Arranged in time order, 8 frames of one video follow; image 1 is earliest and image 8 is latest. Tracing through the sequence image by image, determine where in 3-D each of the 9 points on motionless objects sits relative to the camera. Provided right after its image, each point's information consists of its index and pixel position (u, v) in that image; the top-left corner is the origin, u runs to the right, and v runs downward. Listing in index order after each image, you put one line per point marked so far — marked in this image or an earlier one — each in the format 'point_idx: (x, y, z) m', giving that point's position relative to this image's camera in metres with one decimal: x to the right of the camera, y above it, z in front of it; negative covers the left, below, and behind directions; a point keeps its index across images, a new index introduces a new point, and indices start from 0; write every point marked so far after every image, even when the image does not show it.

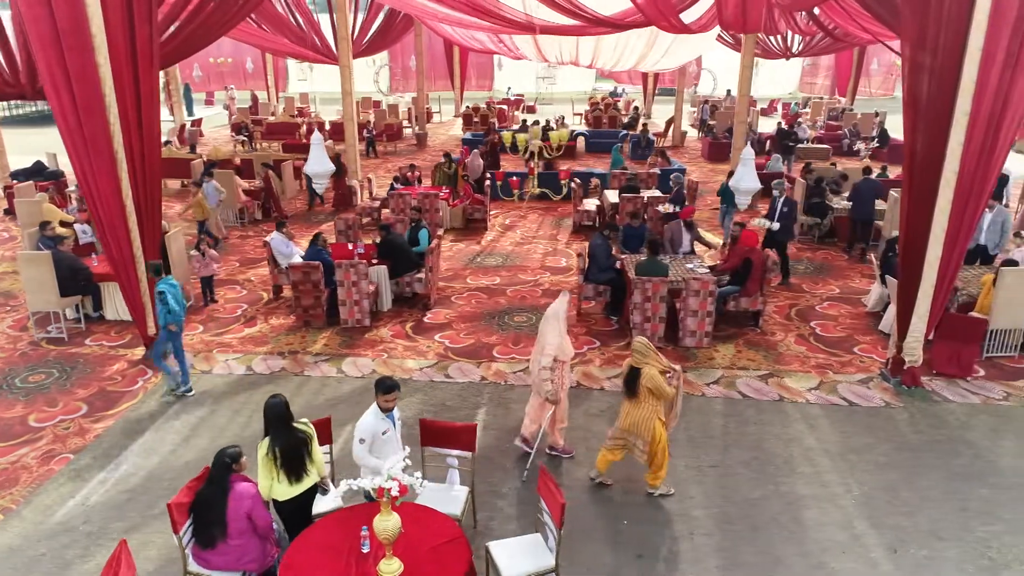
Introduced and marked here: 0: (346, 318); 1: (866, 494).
0: (-1.6, -0.3, +6.7) m
1: (+2.3, -1.3, +4.4) m
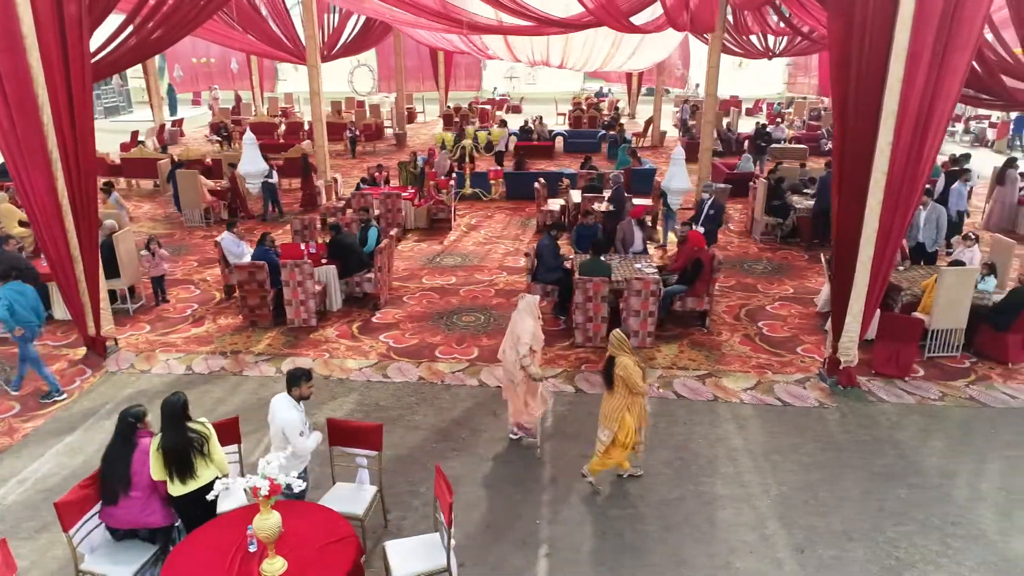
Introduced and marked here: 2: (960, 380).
0: (-2.1, -0.3, +6.7) m
1: (+1.7, -1.3, +4.4) m
2: (+3.8, -0.8, +5.8) m
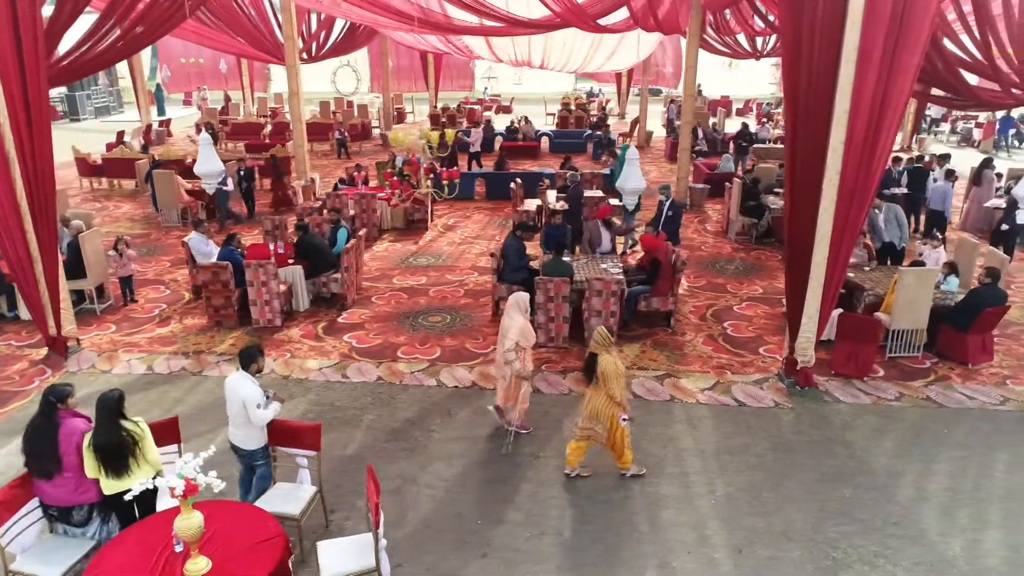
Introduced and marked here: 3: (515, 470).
0: (-2.5, -0.3, +6.7) m
1: (+1.4, -1.3, +4.4) m
2: (+3.4, -0.8, +5.8) m
3: (0.0, -1.2, +4.6) m
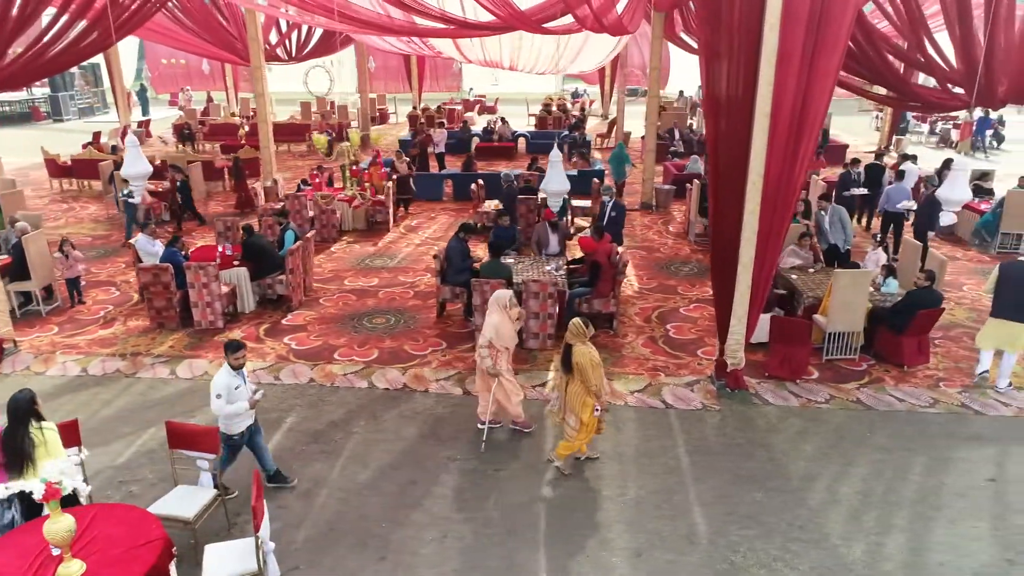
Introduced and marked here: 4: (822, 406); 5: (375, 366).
0: (-3.0, -0.3, +6.7) m
1: (+0.8, -1.3, +4.4) m
2: (+2.8, -0.8, +5.8) m
3: (-0.6, -1.2, +4.6) m
4: (+2.4, -0.9, +5.4) m
5: (-1.2, -0.7, +6.0) m
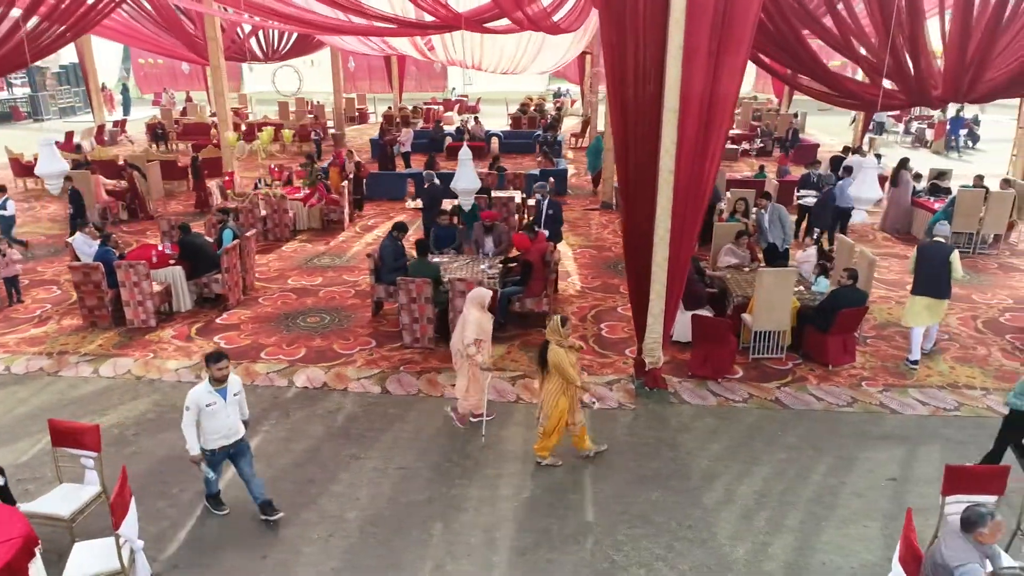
0: (-3.7, -0.3, +6.7) m
1: (+0.1, -1.3, +4.3) m
2: (+2.2, -0.8, +5.7) m
3: (-1.2, -1.2, +4.6) m
4: (+1.8, -0.9, +5.4) m
5: (-1.9, -0.7, +6.0) m
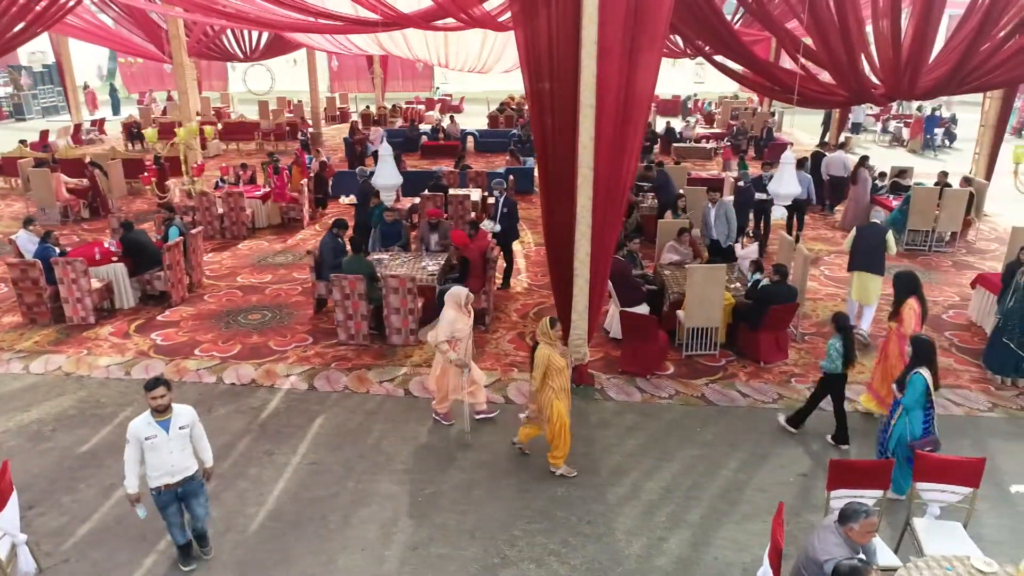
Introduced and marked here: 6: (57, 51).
0: (-4.3, -0.3, +6.7) m
1: (-0.5, -1.3, +4.3) m
2: (+1.6, -0.8, +5.7) m
3: (-1.8, -1.2, +4.6) m
4: (+1.2, -0.9, +5.4) m
5: (-2.5, -0.6, +6.0) m
6: (-11.0, +5.7, +16.5) m
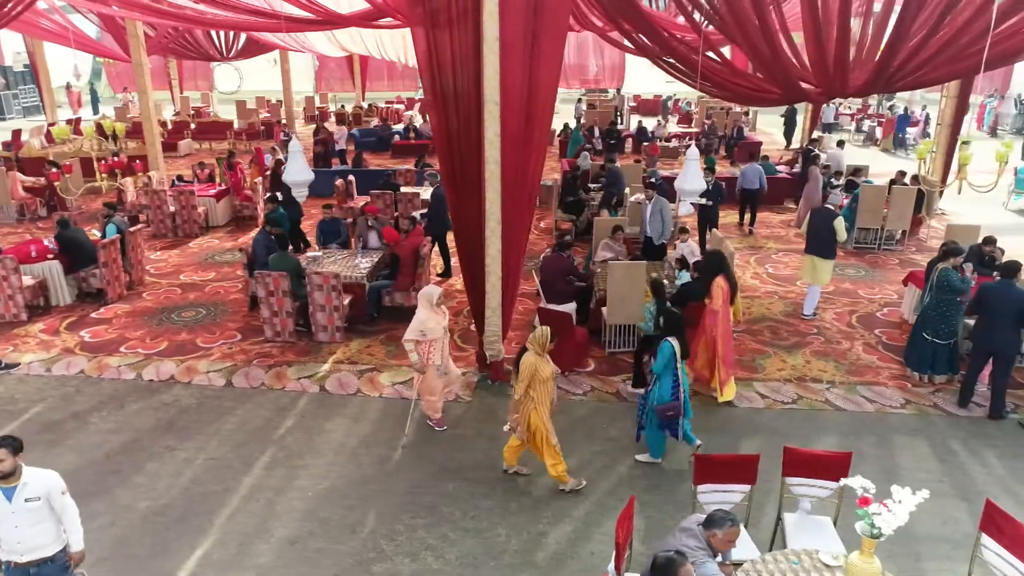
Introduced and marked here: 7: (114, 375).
0: (-5.0, -0.2, +6.7) m
1: (-1.1, -1.3, +4.3) m
2: (+0.9, -0.7, +5.7) m
3: (-2.5, -1.2, +4.6) m
4: (+0.5, -0.9, +5.4) m
5: (-3.1, -0.6, +6.0) m
6: (-11.6, +5.7, +16.6) m
7: (-3.3, -0.7, +5.7) m
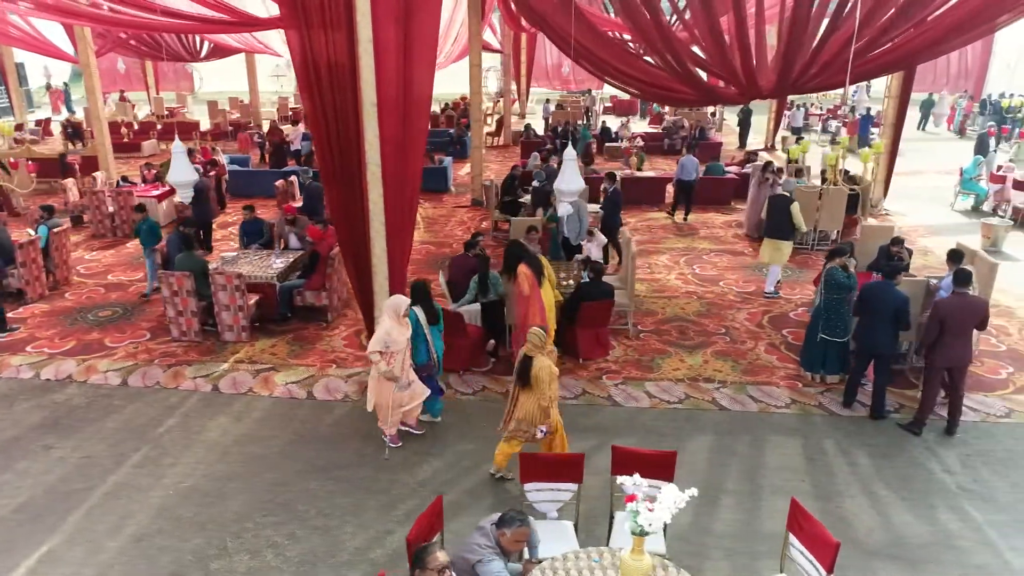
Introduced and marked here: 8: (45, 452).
0: (-5.8, -0.2, +6.7) m
1: (-2.0, -1.3, +4.4) m
2: (0.0, -0.7, +5.7) m
3: (-3.4, -1.2, +4.6) m
4: (-0.4, -0.9, +5.4) m
5: (-4.0, -0.6, +6.0) m
6: (-12.4, +5.7, +16.7) m
7: (-4.2, -0.7, +5.8) m
8: (-3.2, -1.1, +4.7) m
